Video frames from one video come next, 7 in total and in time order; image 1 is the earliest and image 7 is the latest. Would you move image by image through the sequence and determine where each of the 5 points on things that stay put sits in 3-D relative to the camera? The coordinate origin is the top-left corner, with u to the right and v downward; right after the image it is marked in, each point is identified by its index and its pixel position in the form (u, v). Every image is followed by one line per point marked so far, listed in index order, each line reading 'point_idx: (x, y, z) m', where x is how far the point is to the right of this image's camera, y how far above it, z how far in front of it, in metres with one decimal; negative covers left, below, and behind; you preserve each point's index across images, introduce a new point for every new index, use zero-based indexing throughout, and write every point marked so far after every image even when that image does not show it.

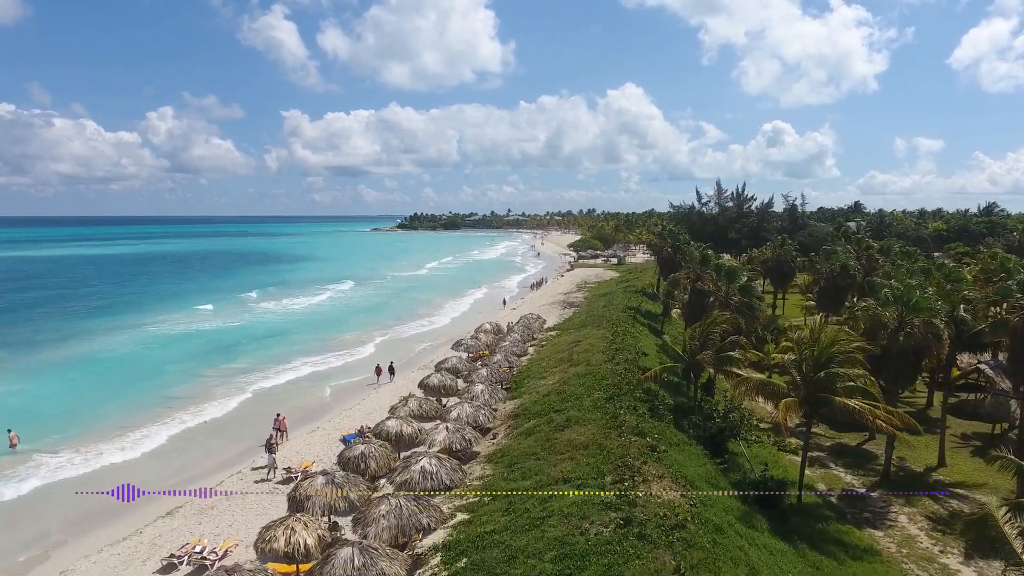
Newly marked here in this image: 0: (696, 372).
0: (+4.3, -2.0, +18.5) m
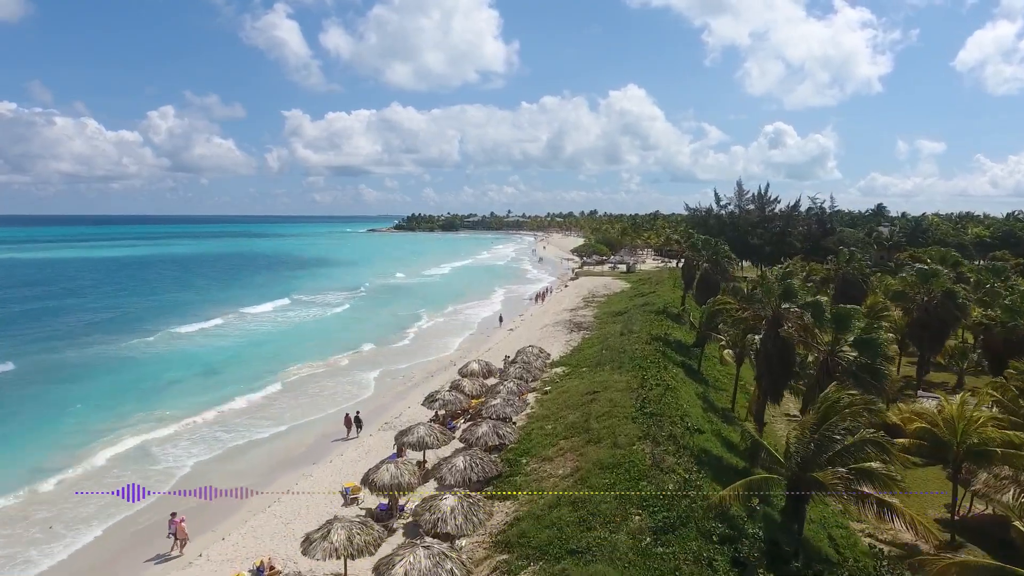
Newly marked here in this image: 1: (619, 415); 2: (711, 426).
0: (+4.1, -2.9, +11.2) m
1: (+2.4, -2.9, +18.1) m
2: (+4.6, -3.2, +18.3) m
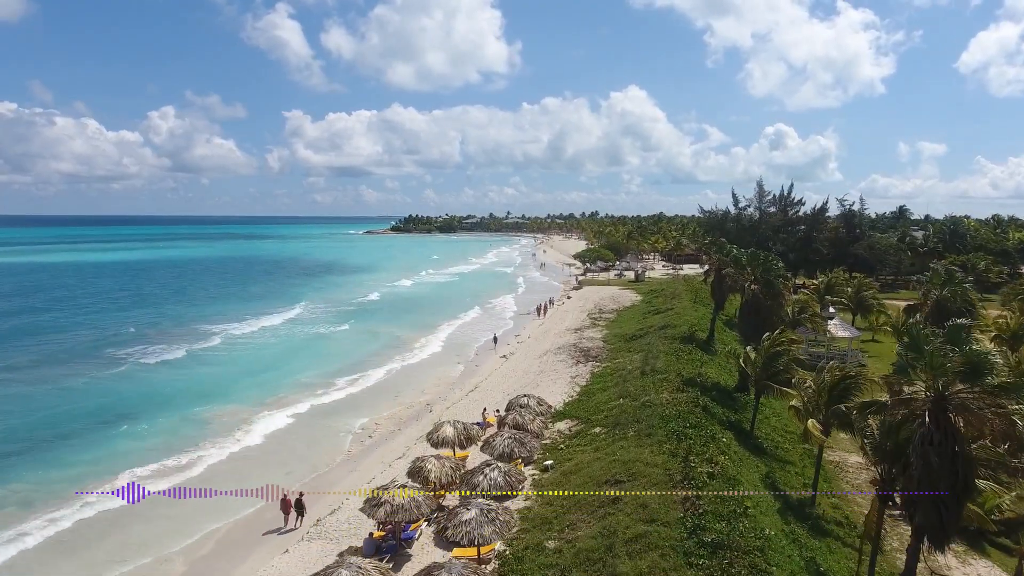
0: (+3.8, -3.7, +4.6) m
1: (+2.2, -3.7, +11.5) m
2: (+4.3, -4.0, +11.7) m
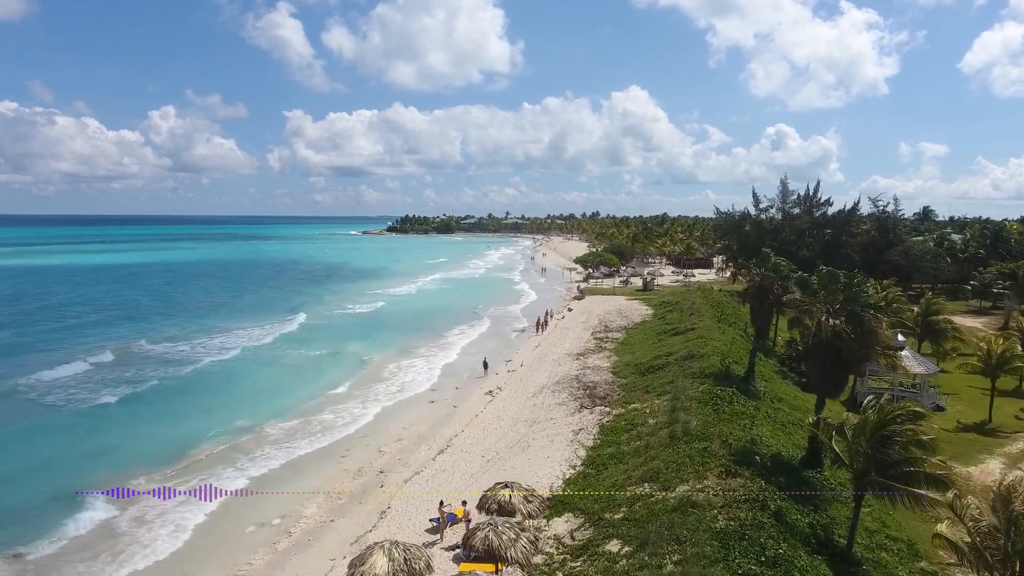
0: (+3.4, -4.4, -2.1) m
1: (+1.7, -4.4, +4.7) m
2: (+3.8, -4.7, +5.0) m
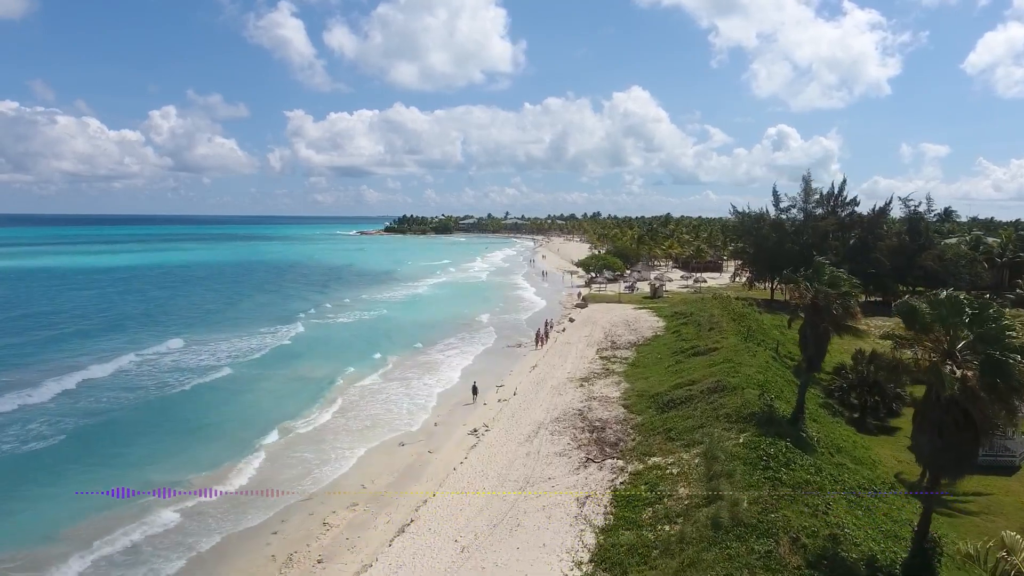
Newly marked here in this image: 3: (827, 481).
0: (+3.0, -4.8, -7.3) m
1: (+1.4, -4.9, -0.4) m
2: (+3.5, -5.2, -0.1) m
3: (+6.2, -3.7, +15.6) m
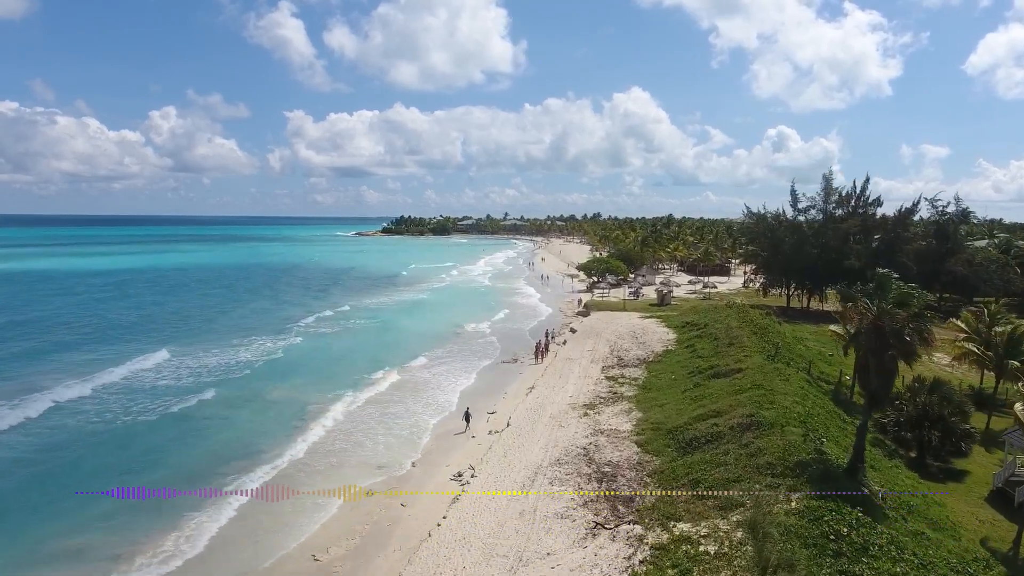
0: (+2.8, -5.2, -11.1) m
1: (+1.2, -5.3, -4.2) m
2: (+3.3, -5.6, -4.0) m
3: (+6.0, -4.1, +11.8) m
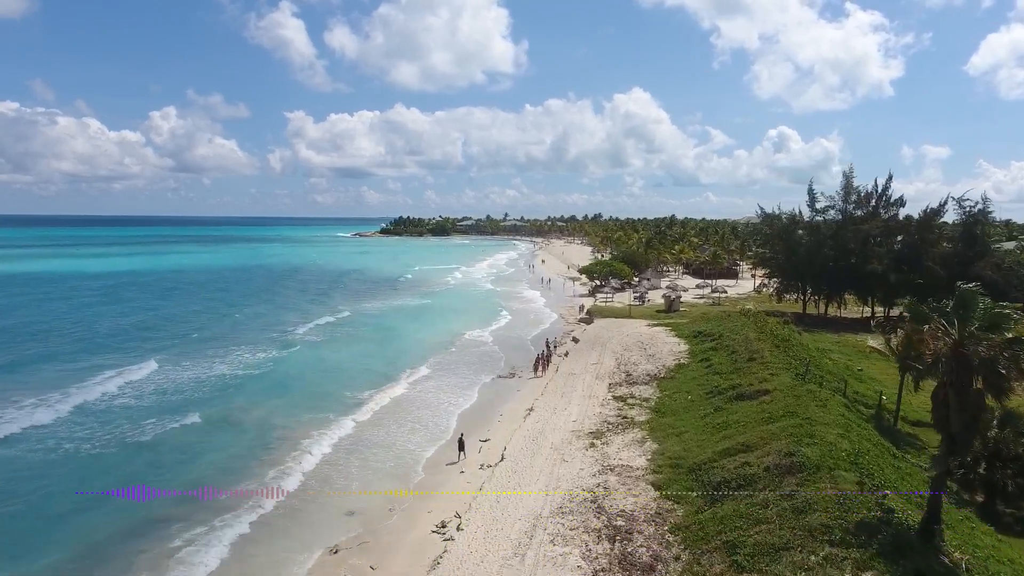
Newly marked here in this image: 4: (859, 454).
0: (+2.7, -5.5, -14.3) m
1: (+1.0, -5.5, -7.4) m
2: (+3.2, -5.8, -7.2) m
3: (+5.9, -4.4, +8.6) m
4: (+7.3, -3.5, +16.8) m
